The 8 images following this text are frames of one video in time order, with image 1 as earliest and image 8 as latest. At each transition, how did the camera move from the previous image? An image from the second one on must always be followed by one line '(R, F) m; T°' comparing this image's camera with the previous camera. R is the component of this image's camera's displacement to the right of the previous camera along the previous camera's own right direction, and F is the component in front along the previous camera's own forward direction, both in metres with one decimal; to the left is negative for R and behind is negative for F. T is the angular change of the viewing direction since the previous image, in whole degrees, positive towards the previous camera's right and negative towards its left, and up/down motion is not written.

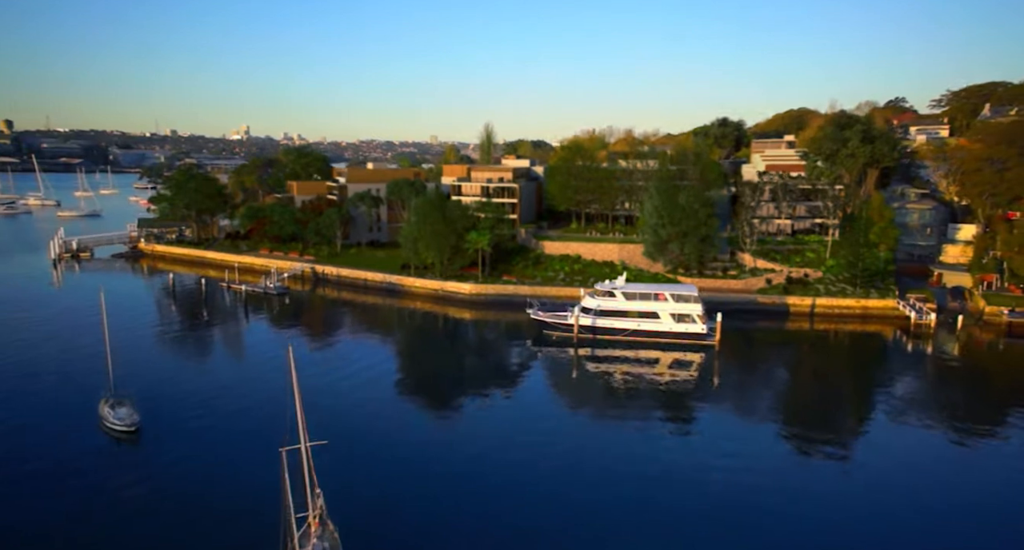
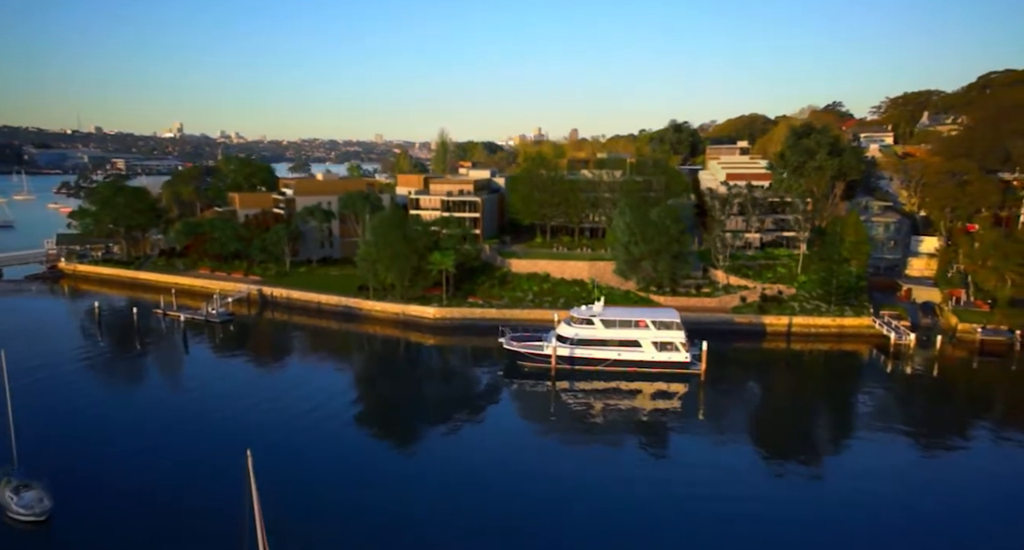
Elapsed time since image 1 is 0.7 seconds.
(-1.3, +2.5) m; +5°
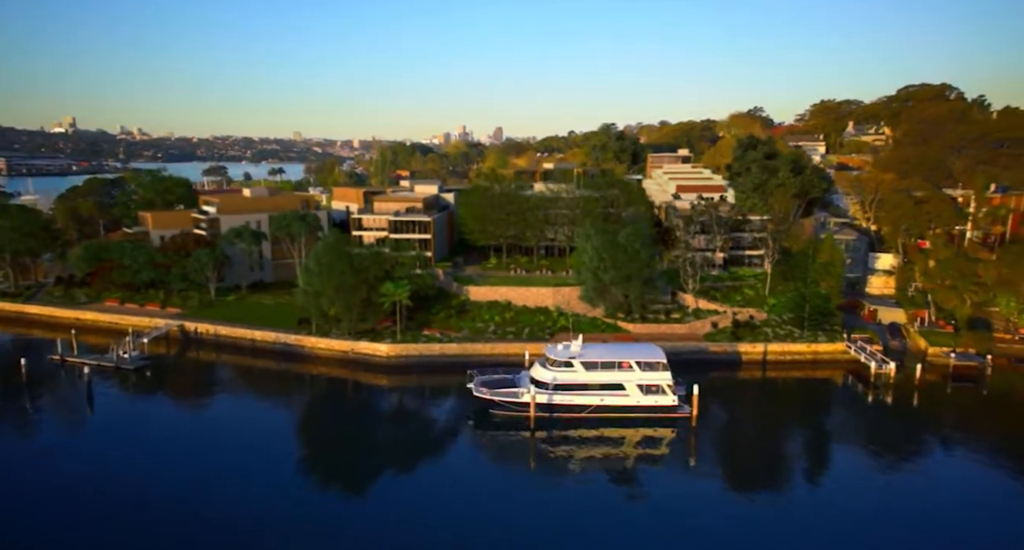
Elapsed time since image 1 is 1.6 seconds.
(-2.1, +3.4) m; +7°
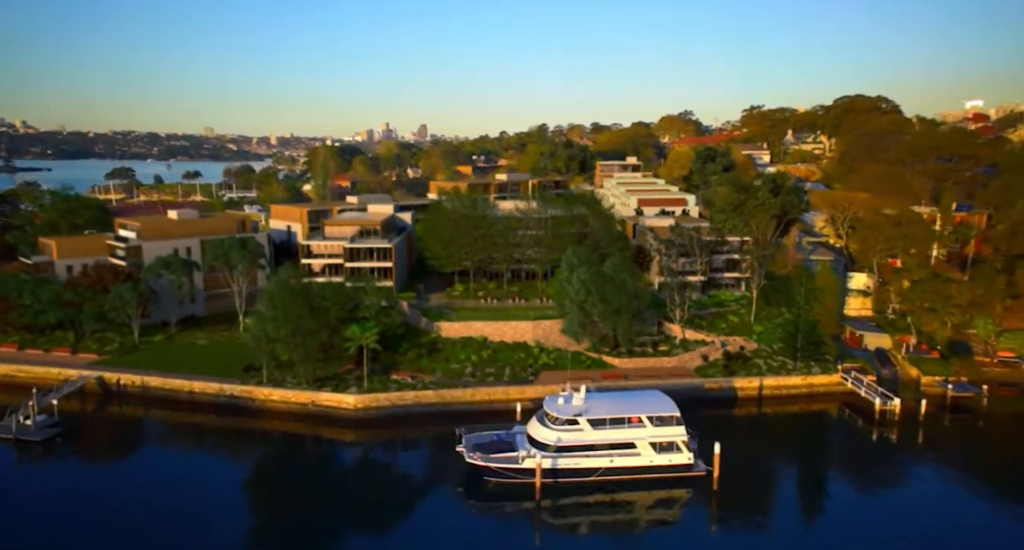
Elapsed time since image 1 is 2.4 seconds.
(-2.9, +3.8) m; +7°
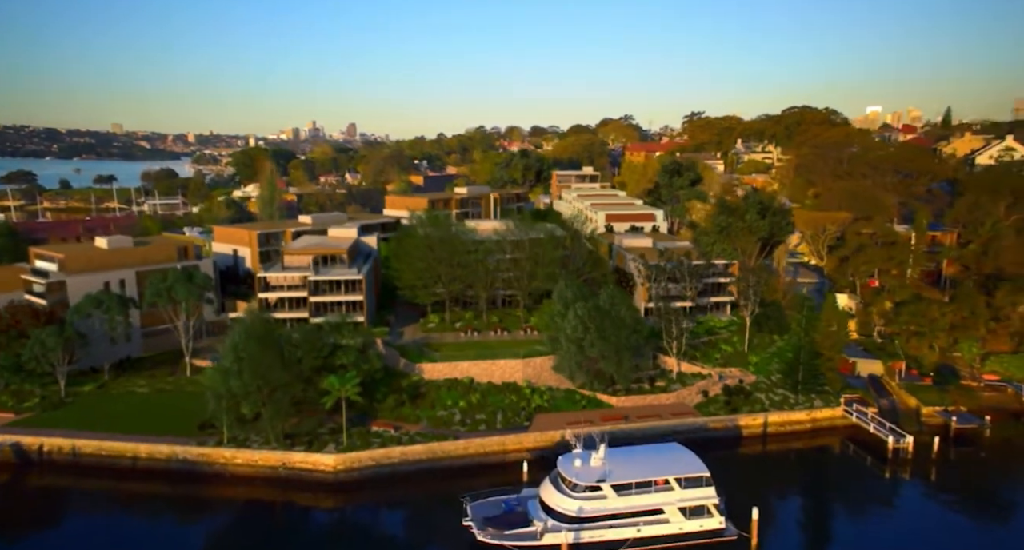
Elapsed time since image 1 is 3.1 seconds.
(-3.0, +3.3) m; +6°
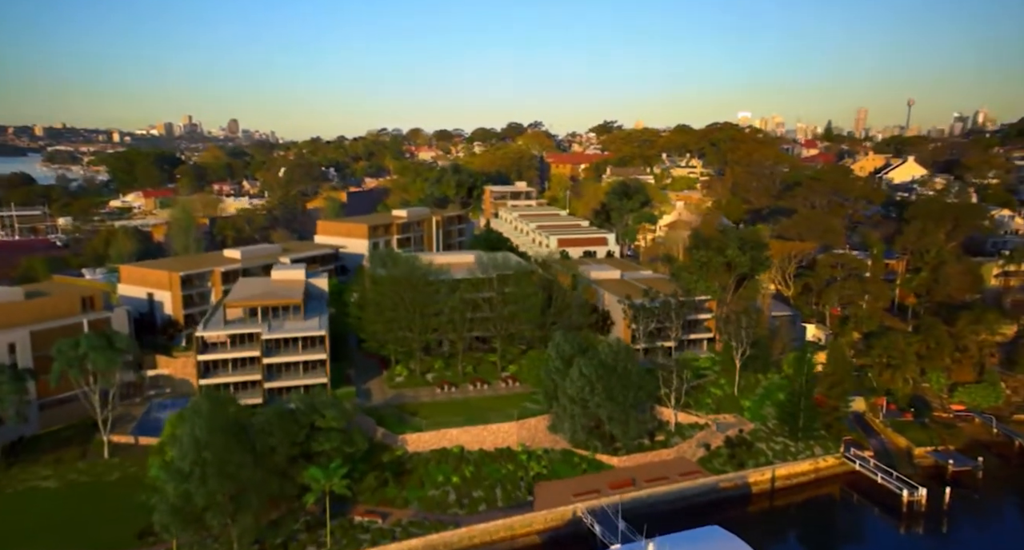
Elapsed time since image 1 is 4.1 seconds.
(-4.6, +4.1) m; +9°
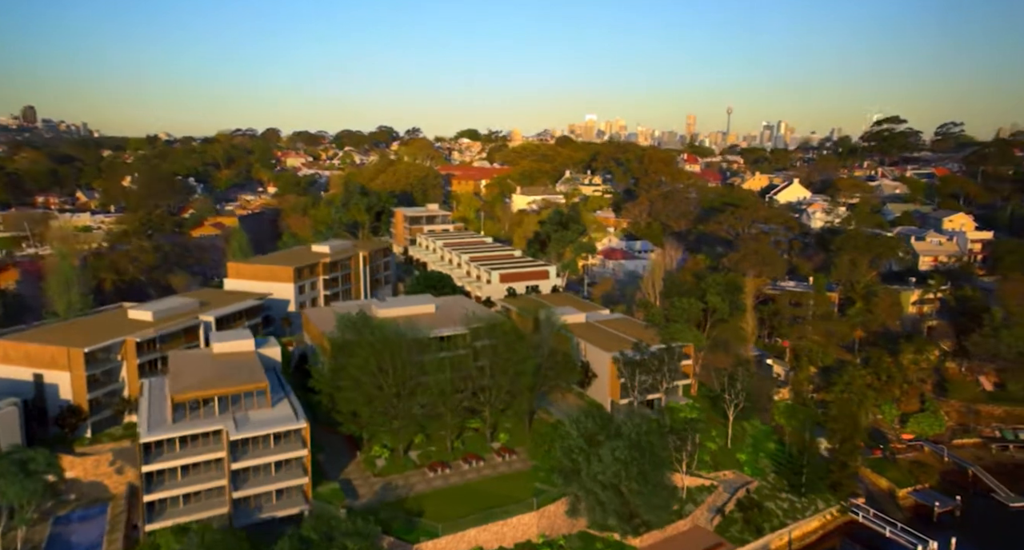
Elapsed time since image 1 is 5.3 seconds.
(-6.6, +4.3) m; +13°
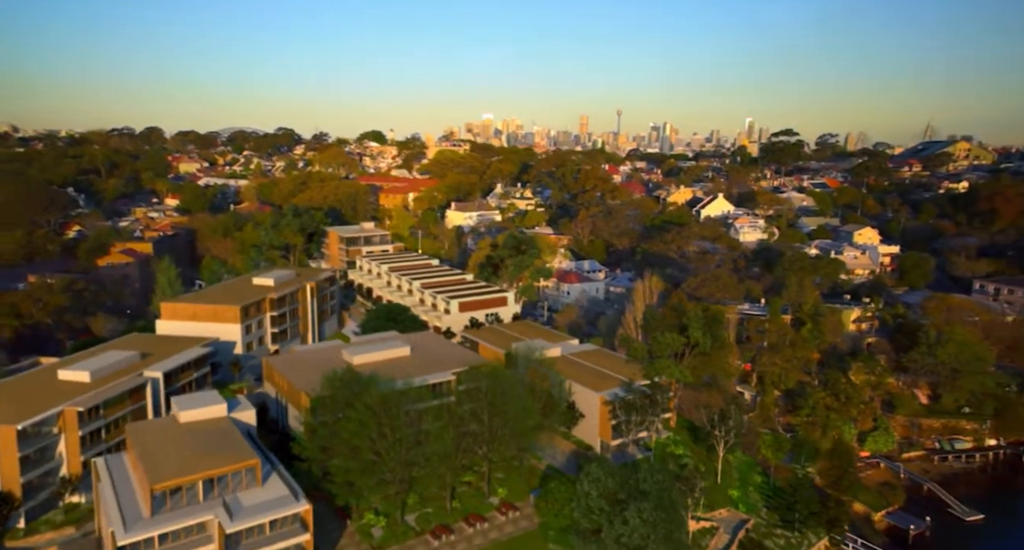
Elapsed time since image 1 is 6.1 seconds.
(-4.7, +2.2) m; +9°
